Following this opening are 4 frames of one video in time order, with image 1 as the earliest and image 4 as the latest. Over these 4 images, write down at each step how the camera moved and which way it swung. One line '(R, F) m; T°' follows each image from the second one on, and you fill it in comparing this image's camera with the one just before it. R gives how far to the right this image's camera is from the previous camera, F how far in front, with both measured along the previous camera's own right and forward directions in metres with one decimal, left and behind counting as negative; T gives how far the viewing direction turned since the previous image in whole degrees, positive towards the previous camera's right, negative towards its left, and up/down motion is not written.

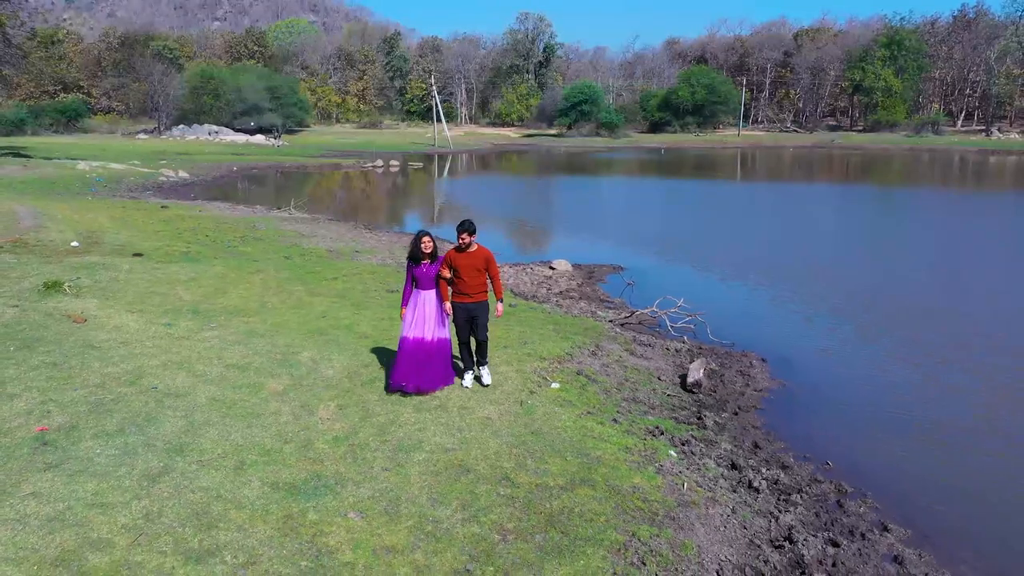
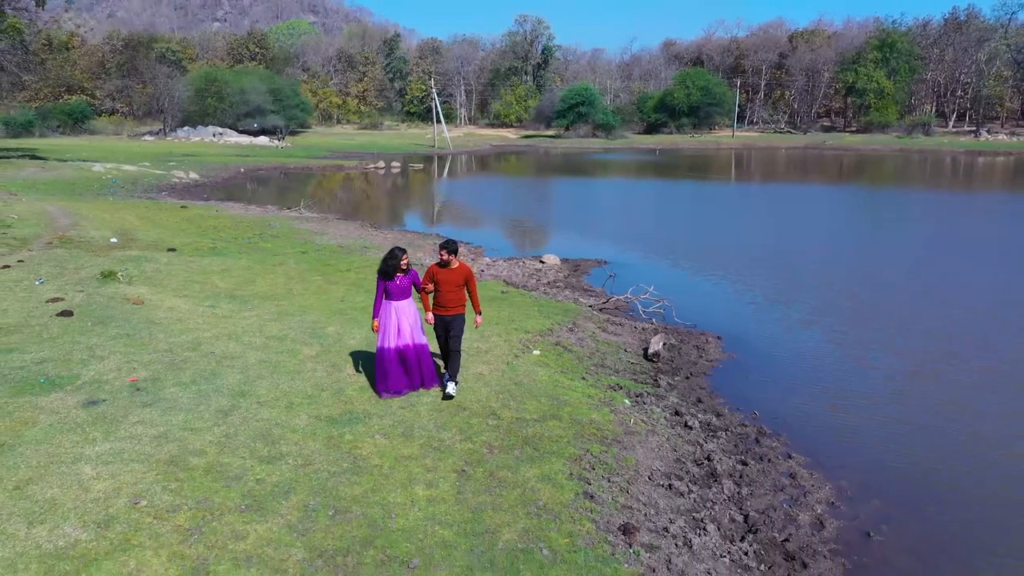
(+0.2, -1.6) m; 0°
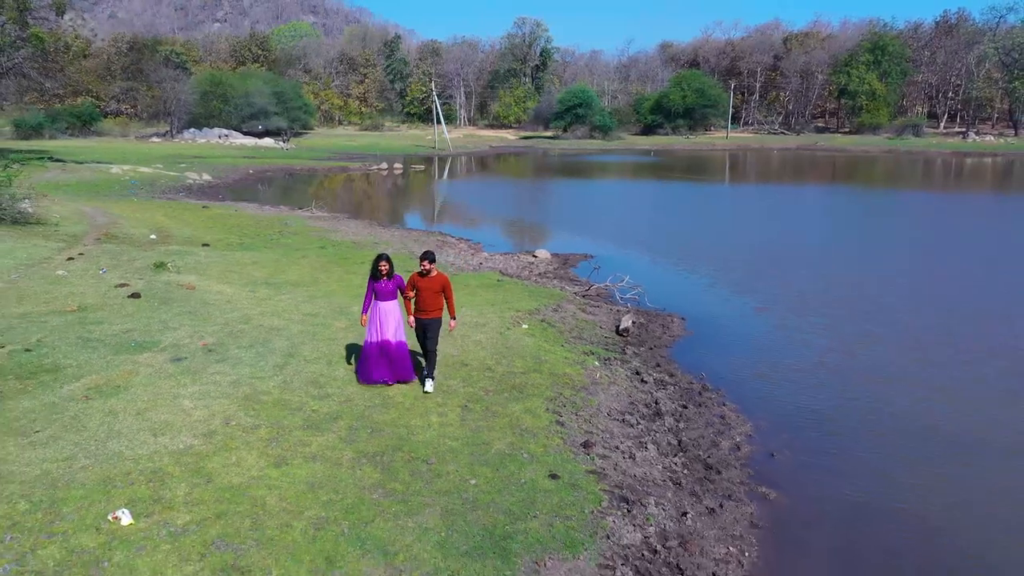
(+0.1, -1.9) m; 0°
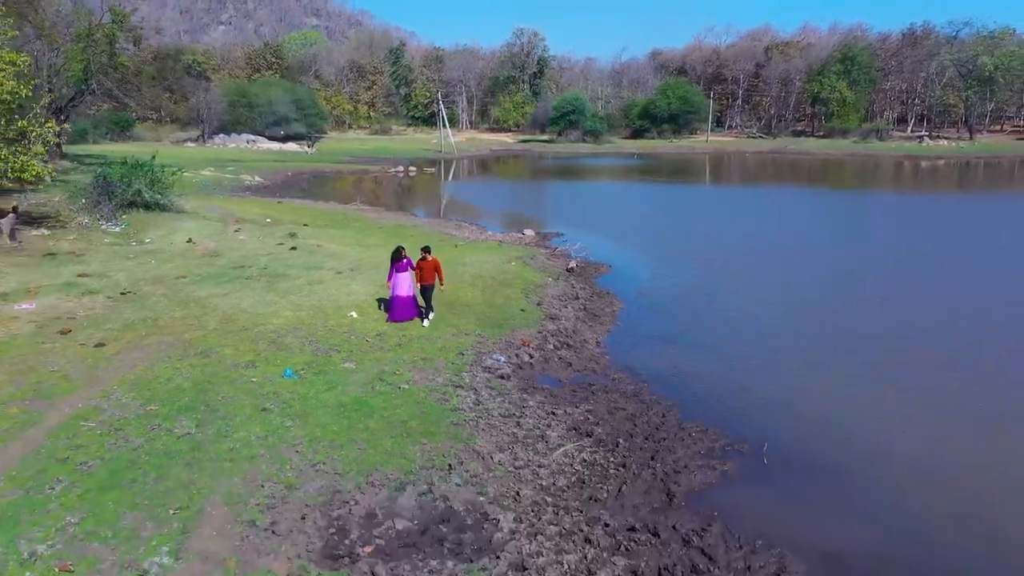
(+0.2, -8.7) m; 0°
